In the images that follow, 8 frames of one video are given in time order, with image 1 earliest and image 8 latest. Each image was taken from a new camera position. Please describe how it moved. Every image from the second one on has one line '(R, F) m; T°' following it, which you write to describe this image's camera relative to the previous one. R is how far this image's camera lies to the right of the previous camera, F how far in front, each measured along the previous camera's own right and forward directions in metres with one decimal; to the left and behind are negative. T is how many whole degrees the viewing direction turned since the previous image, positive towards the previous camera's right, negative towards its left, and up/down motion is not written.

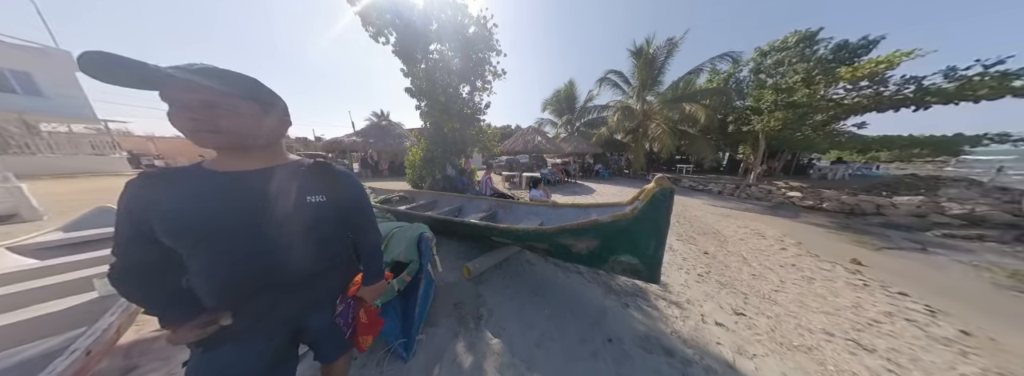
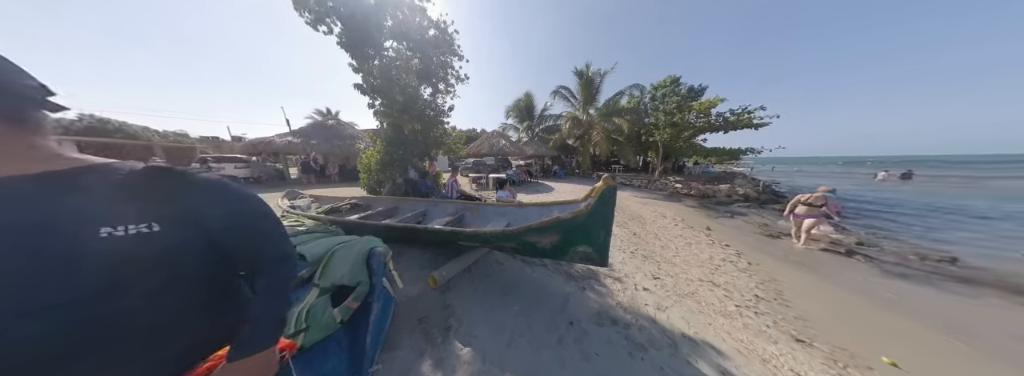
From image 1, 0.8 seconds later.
(0.0, -0.3) m; +11°
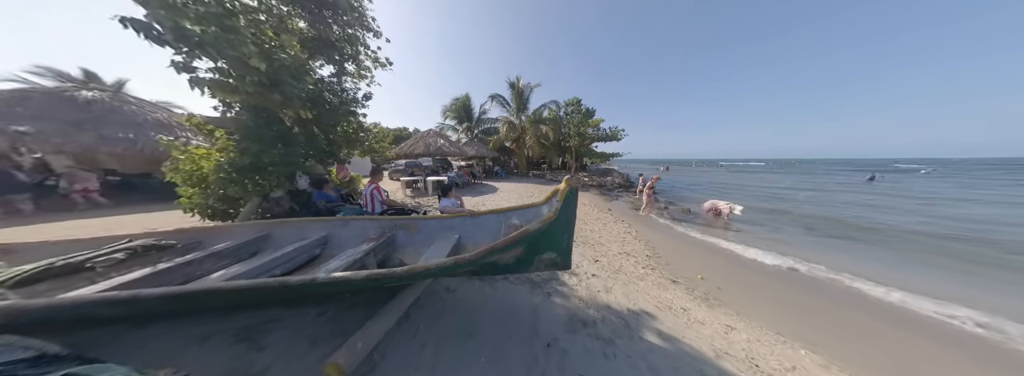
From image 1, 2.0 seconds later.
(-0.5, -0.1) m; +25°
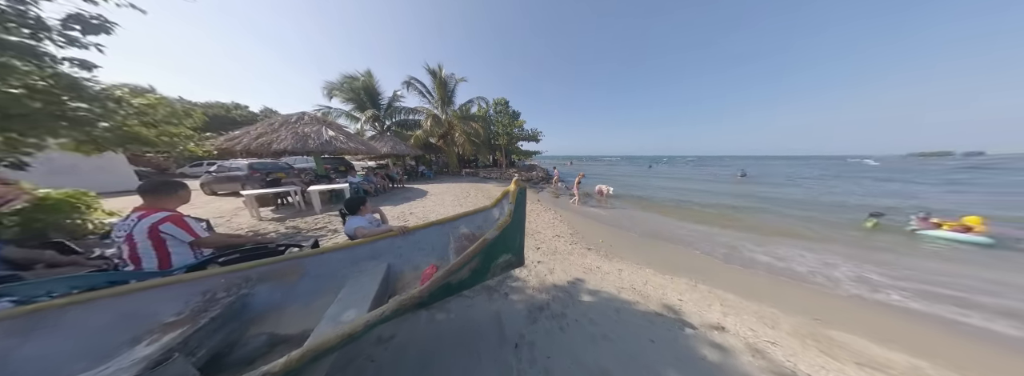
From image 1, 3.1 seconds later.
(-0.6, +0.3) m; +30°
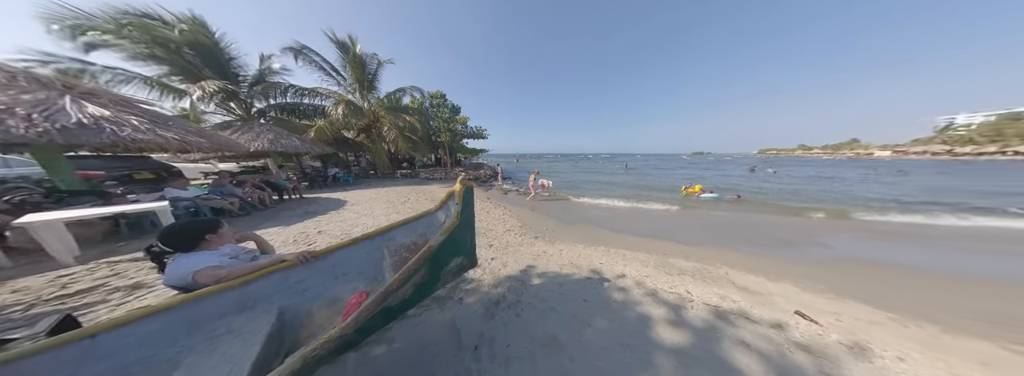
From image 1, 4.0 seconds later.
(-0.3, 0.0) m; +22°
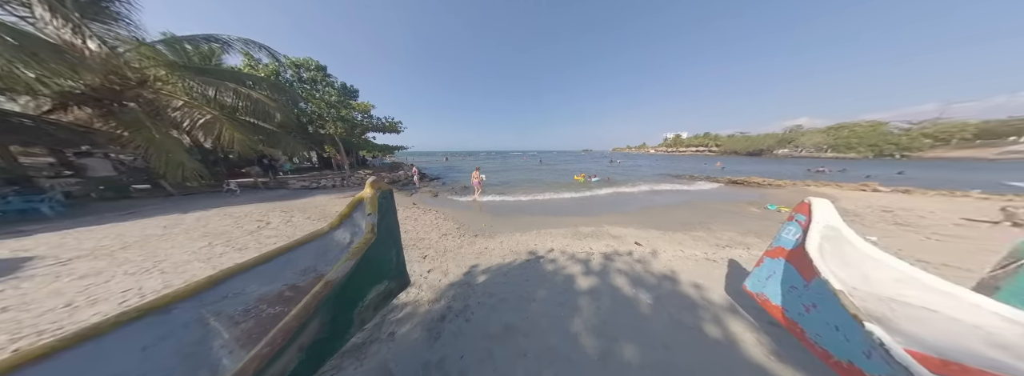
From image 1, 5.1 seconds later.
(-0.5, +0.1) m; +30°
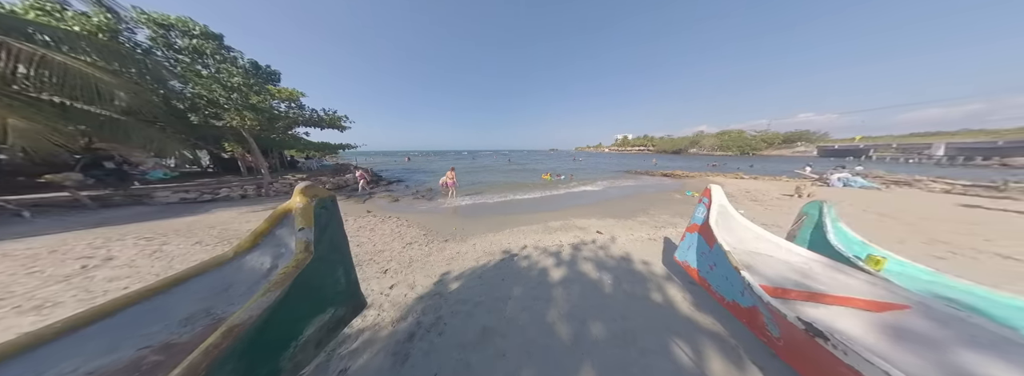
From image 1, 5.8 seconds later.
(-0.2, +0.1) m; +13°
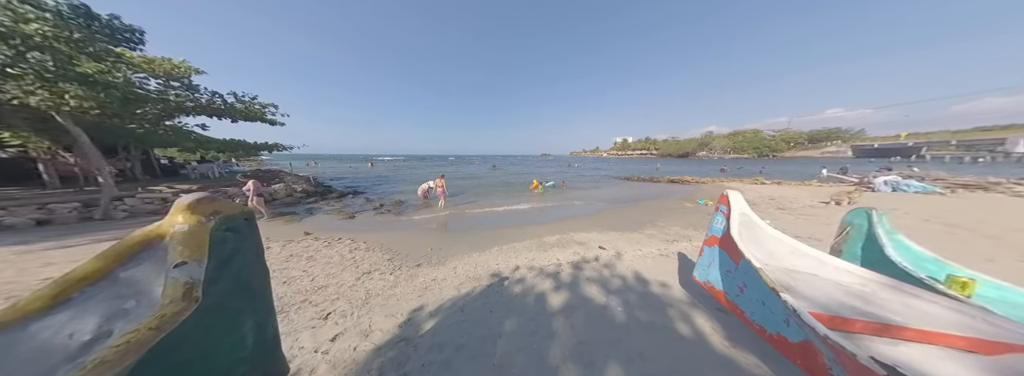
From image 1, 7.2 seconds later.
(+0.1, +0.5) m; +2°
